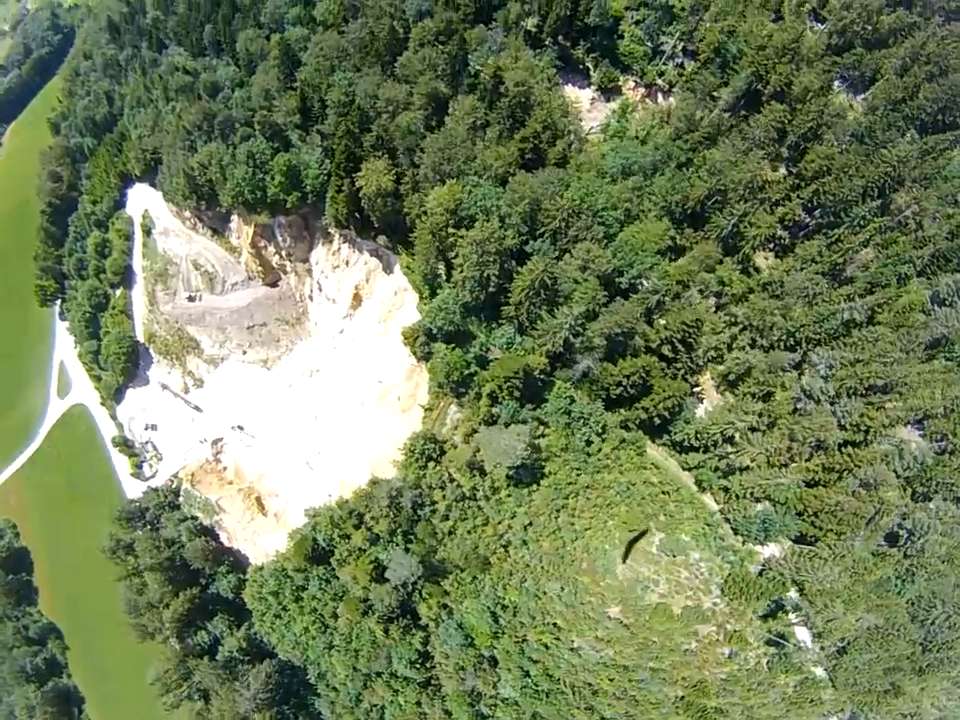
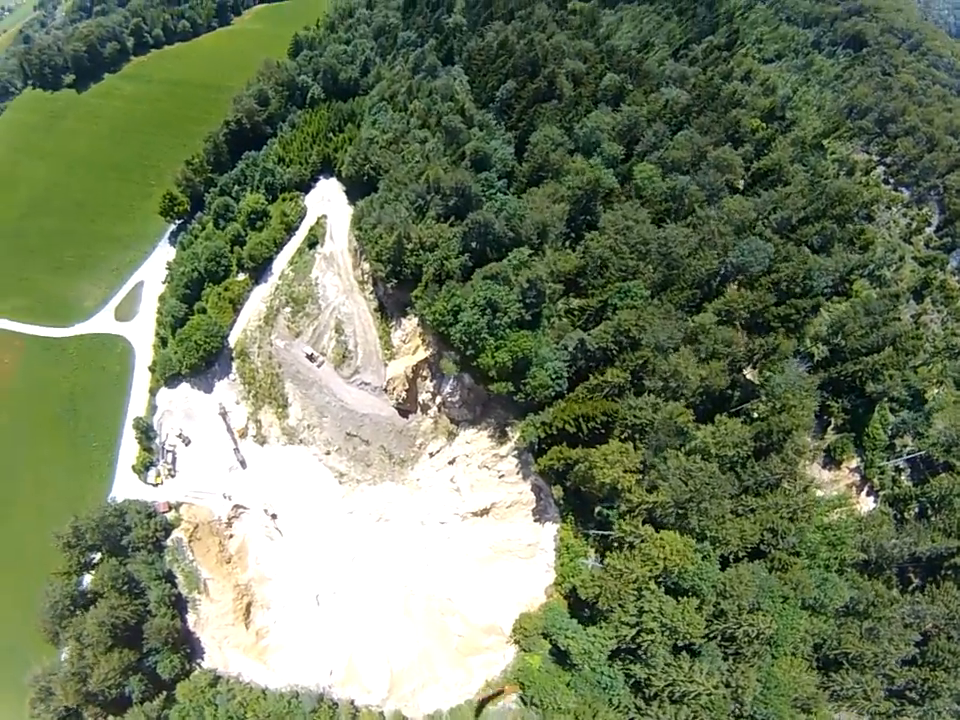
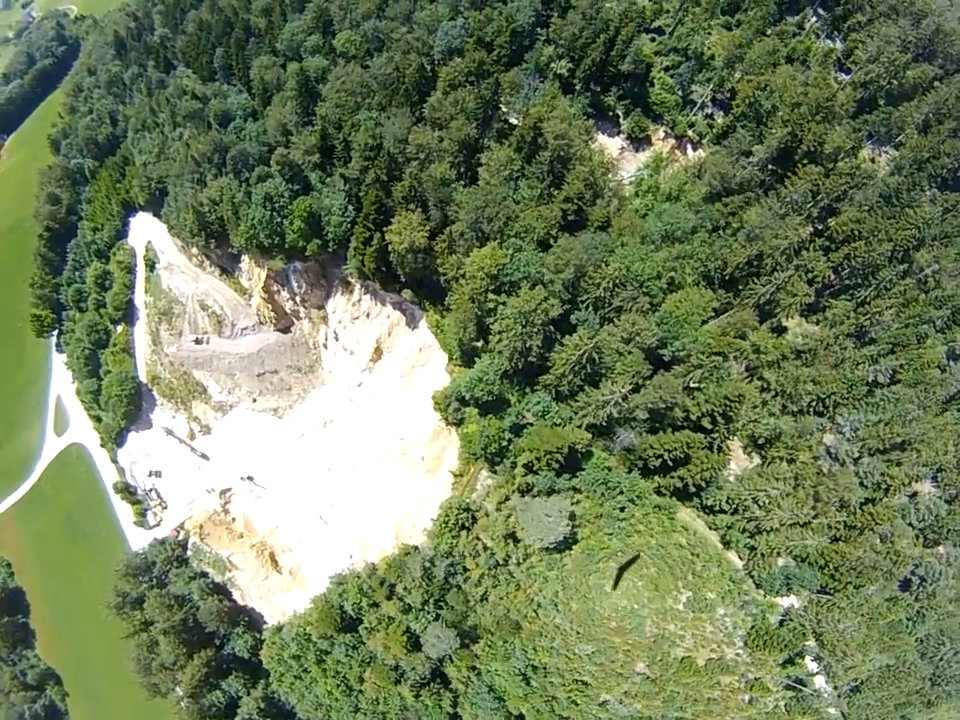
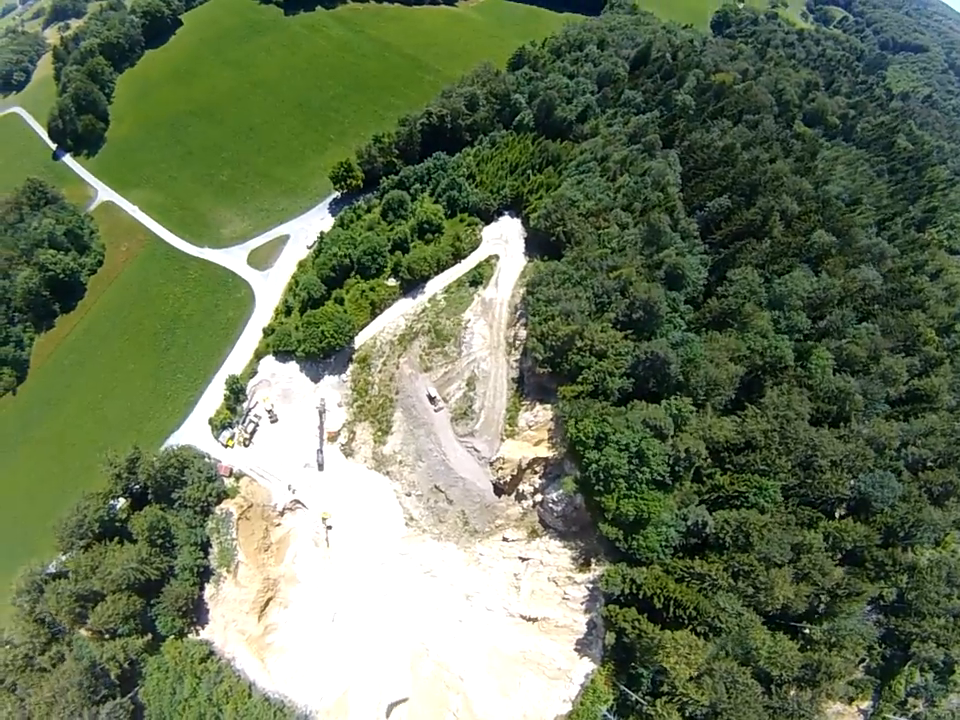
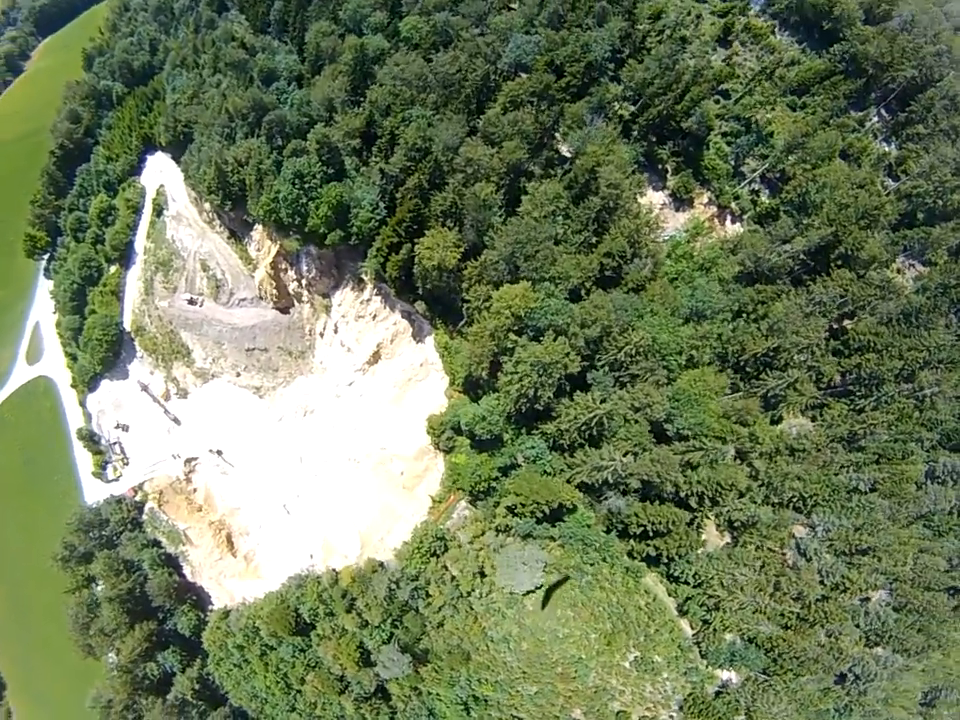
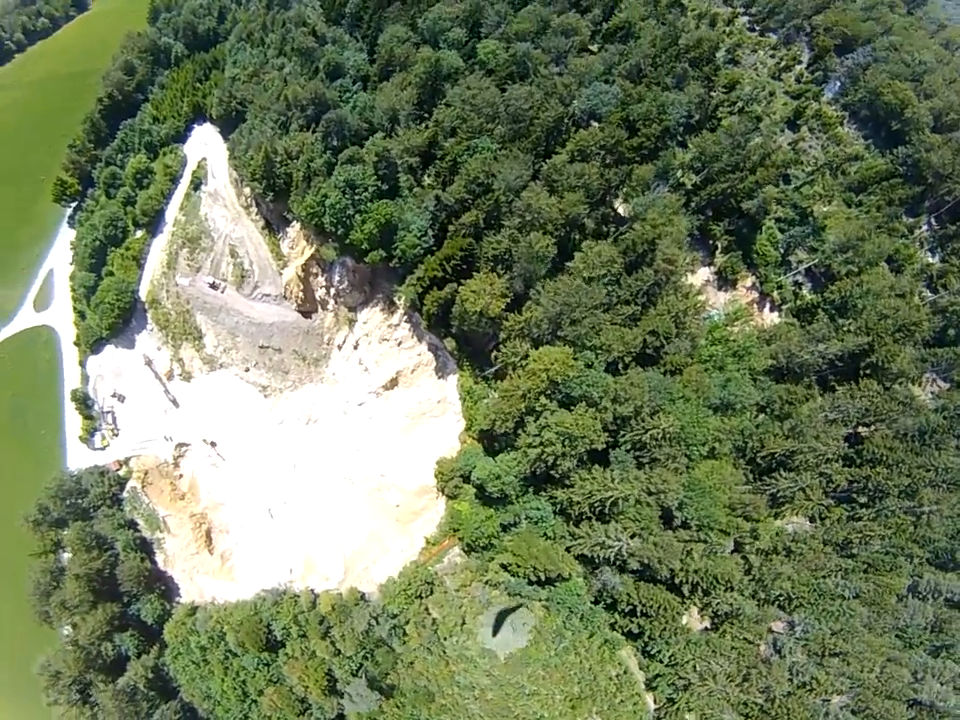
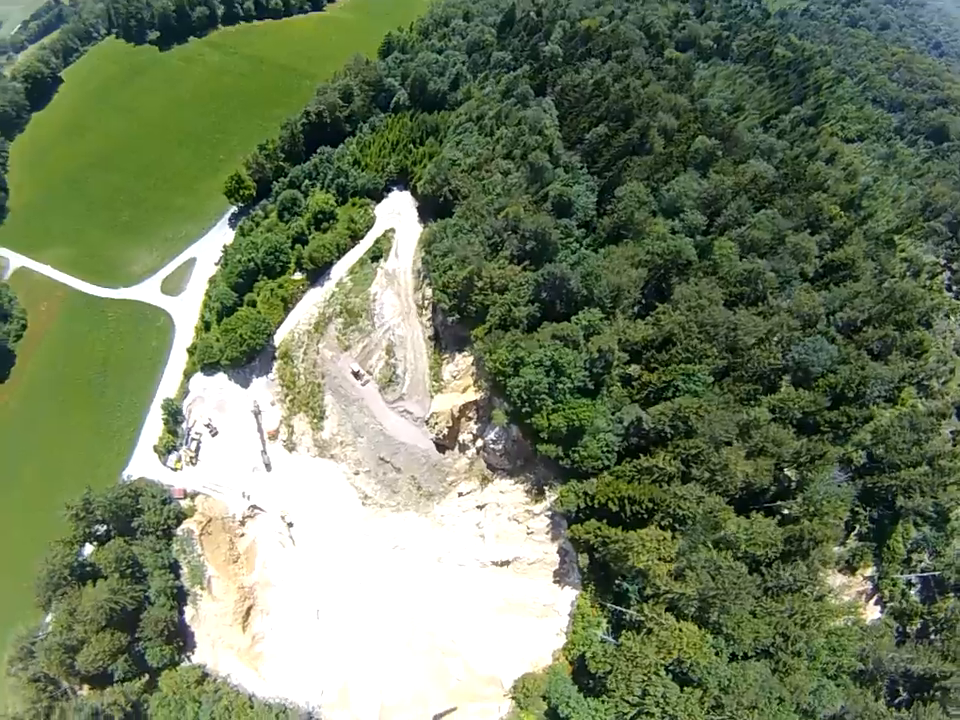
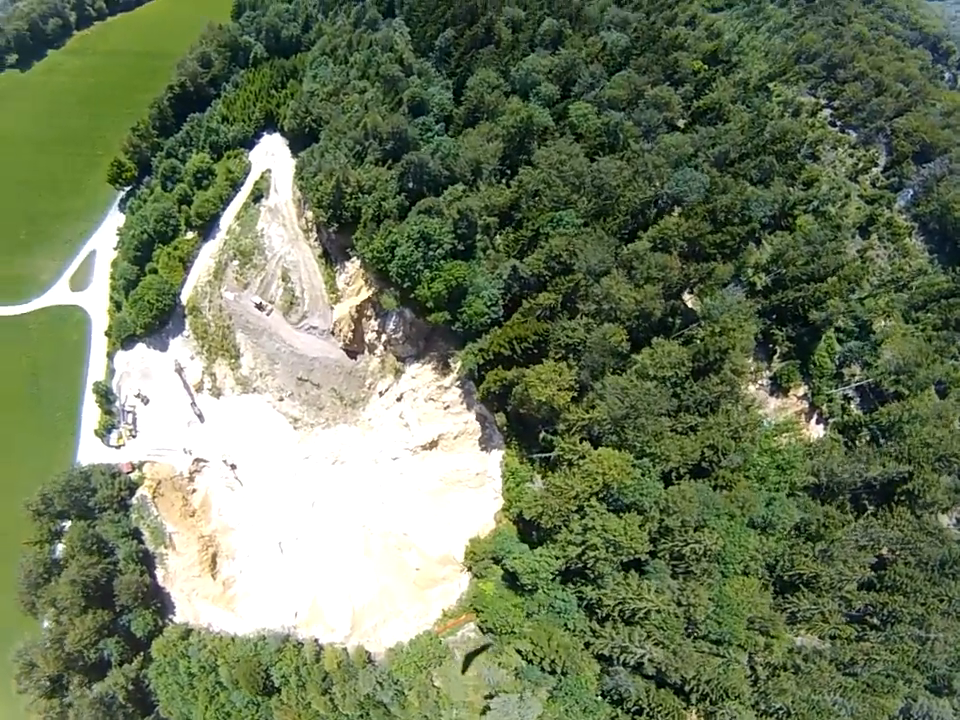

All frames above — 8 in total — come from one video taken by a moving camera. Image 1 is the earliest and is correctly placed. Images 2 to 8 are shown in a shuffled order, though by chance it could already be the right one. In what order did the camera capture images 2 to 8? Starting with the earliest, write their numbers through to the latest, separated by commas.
3, 5, 6, 8, 2, 7, 4
